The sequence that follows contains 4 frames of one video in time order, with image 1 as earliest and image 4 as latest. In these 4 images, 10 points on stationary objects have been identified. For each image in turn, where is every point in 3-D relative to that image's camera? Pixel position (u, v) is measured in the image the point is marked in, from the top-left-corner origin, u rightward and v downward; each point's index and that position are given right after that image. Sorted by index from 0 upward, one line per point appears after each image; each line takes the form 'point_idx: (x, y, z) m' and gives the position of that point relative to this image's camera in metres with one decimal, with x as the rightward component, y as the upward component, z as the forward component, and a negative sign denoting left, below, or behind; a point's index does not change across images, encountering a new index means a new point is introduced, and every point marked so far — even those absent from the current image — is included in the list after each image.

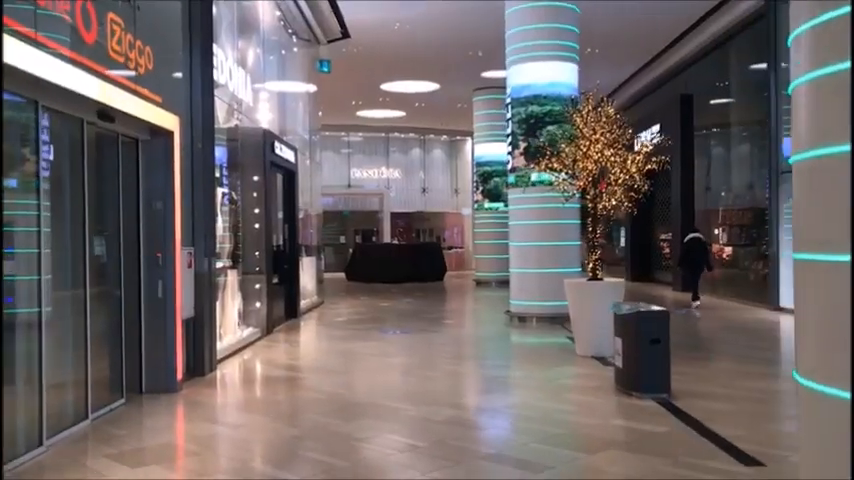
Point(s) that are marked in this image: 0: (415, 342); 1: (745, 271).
0: (-0.2, -1.3, +9.7) m
1: (+6.3, -0.6, +15.1) m
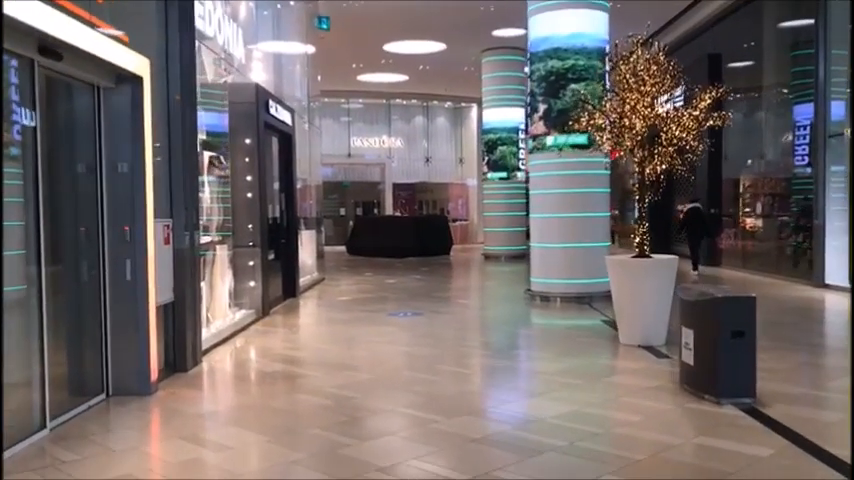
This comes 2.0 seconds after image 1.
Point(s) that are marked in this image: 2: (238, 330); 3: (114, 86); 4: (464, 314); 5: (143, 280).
0: (0.0, -1.0, +8.6) m
1: (+6.5, -0.1, +13.9) m
2: (-2.1, -1.0, +8.4) m
3: (-2.2, +1.1, +5.4) m
4: (+0.5, -1.0, +9.8) m
5: (-2.0, -0.3, +5.4) m
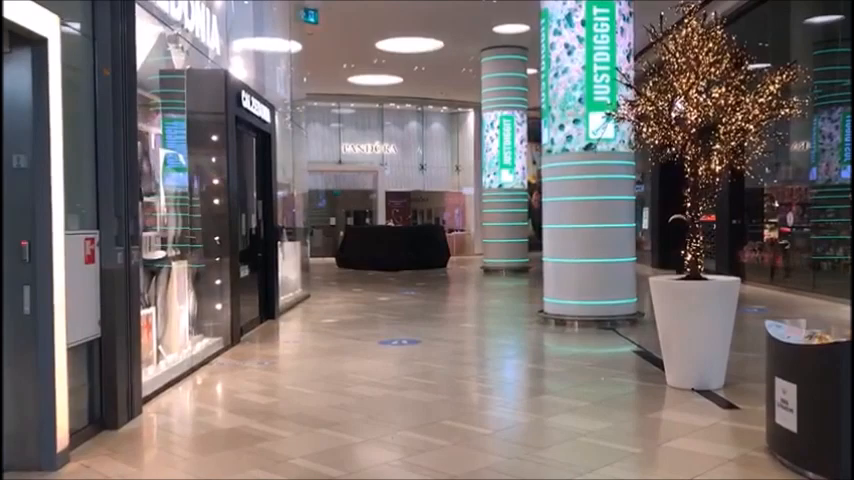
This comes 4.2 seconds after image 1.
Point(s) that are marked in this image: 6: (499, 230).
0: (0.0, -1.1, +7.2) m
1: (+6.4, -0.3, +12.6) m
2: (-2.1, -1.1, +7.0) m
3: (-2.2, +1.0, +4.0) m
4: (+0.4, -1.1, +8.4) m
5: (-2.0, -0.4, +4.0) m
6: (+1.8, +0.2, +18.9) m
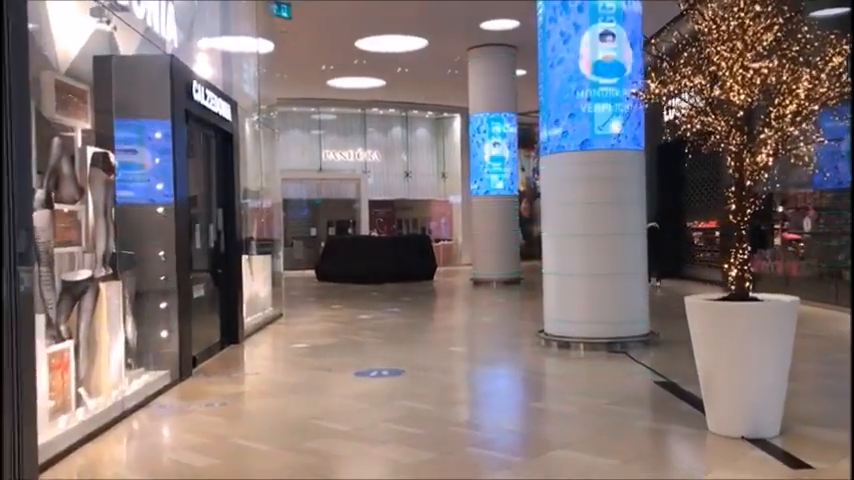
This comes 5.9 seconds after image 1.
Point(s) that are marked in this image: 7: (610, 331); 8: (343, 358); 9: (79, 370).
0: (-0.1, -1.2, +6.1) m
1: (+6.2, -0.4, +11.6) m
2: (-2.2, -1.3, +5.8) m
3: (-2.3, +0.9, +2.8) m
4: (+0.3, -1.2, +7.2) m
5: (-2.1, -0.5, +2.8) m
6: (+1.4, 0.0, +17.8) m
7: (+2.0, -1.0, +8.1) m
8: (-0.9, -1.2, +8.1) m
9: (-2.3, -0.9, +5.1) m
